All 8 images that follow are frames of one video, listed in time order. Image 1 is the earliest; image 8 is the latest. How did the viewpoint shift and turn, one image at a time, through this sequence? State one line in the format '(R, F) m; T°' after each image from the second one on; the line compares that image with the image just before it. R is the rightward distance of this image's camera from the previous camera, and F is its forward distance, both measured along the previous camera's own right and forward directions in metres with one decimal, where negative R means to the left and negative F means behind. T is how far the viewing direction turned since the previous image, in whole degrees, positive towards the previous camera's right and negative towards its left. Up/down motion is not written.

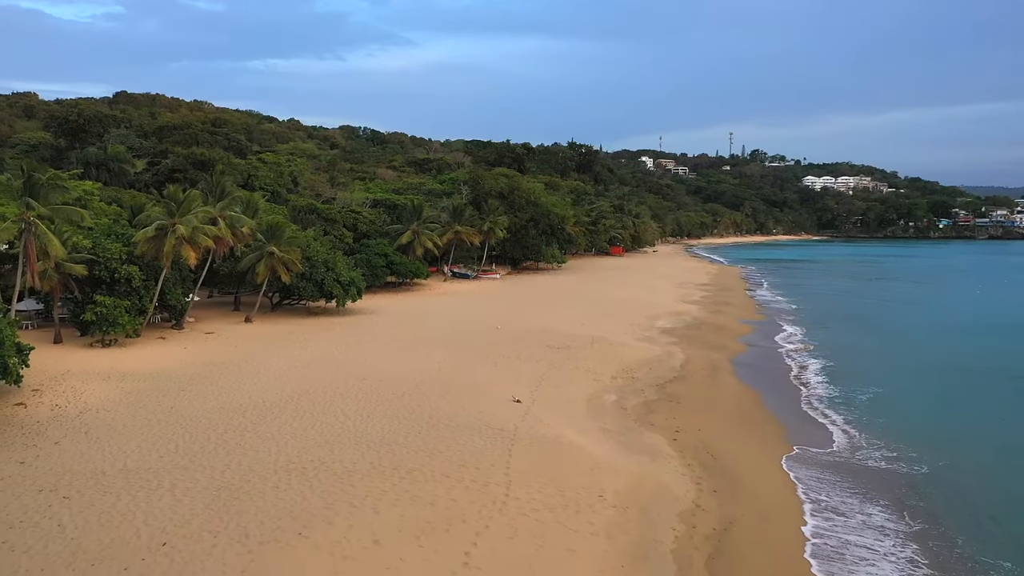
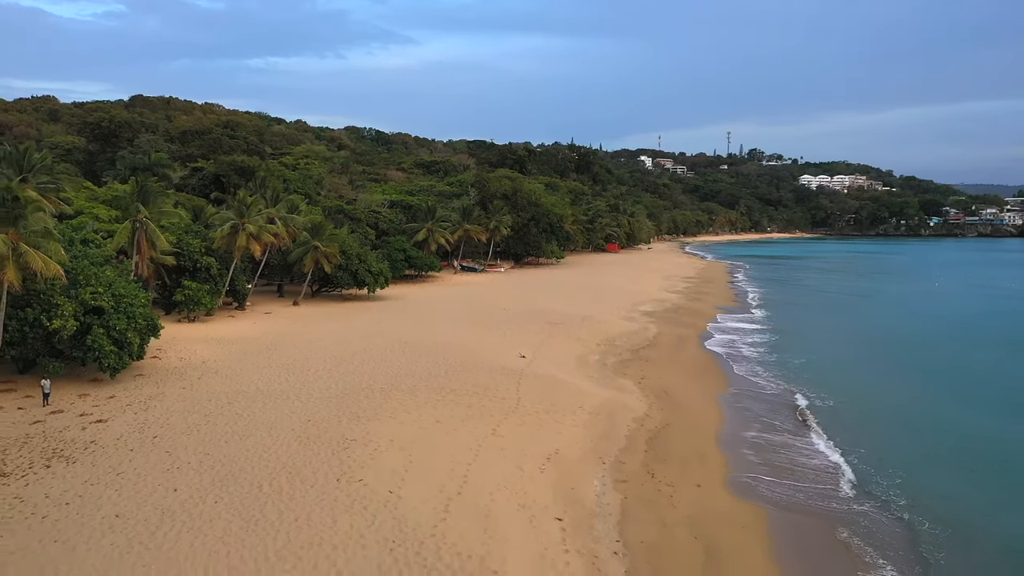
(-0.2, -5.1) m; 0°
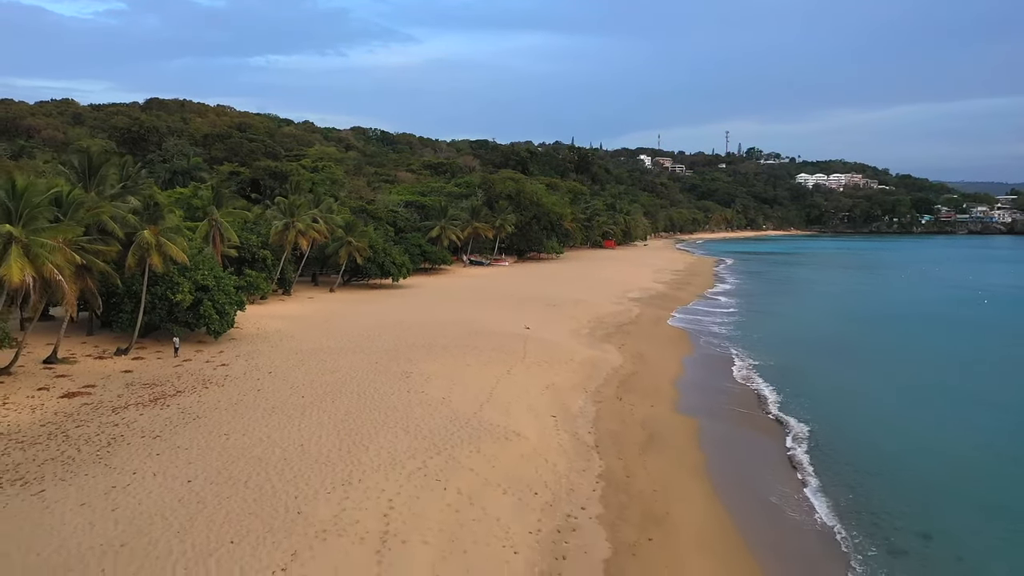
(-0.2, -5.2) m; 0°
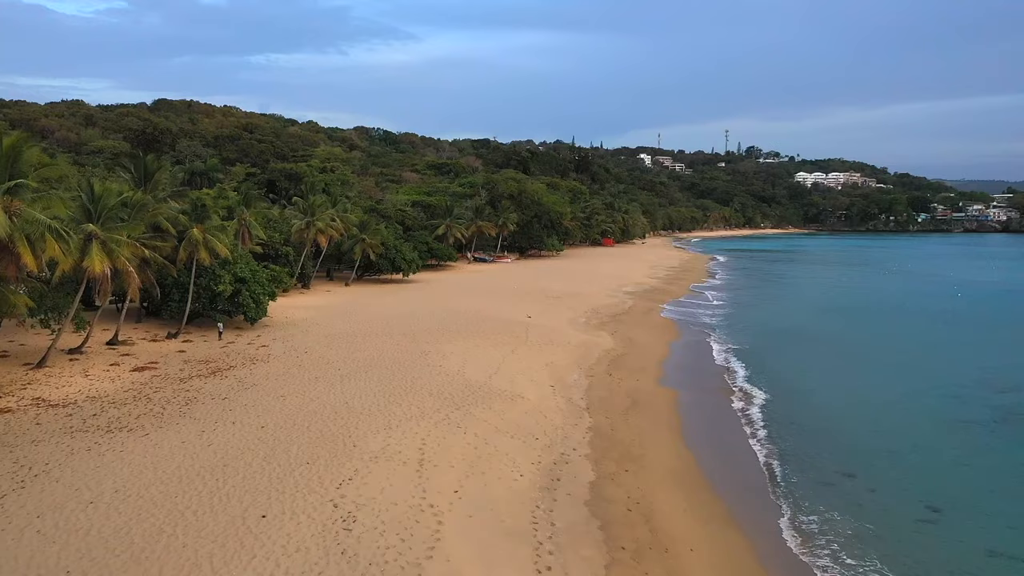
(-0.1, -2.7) m; 0°
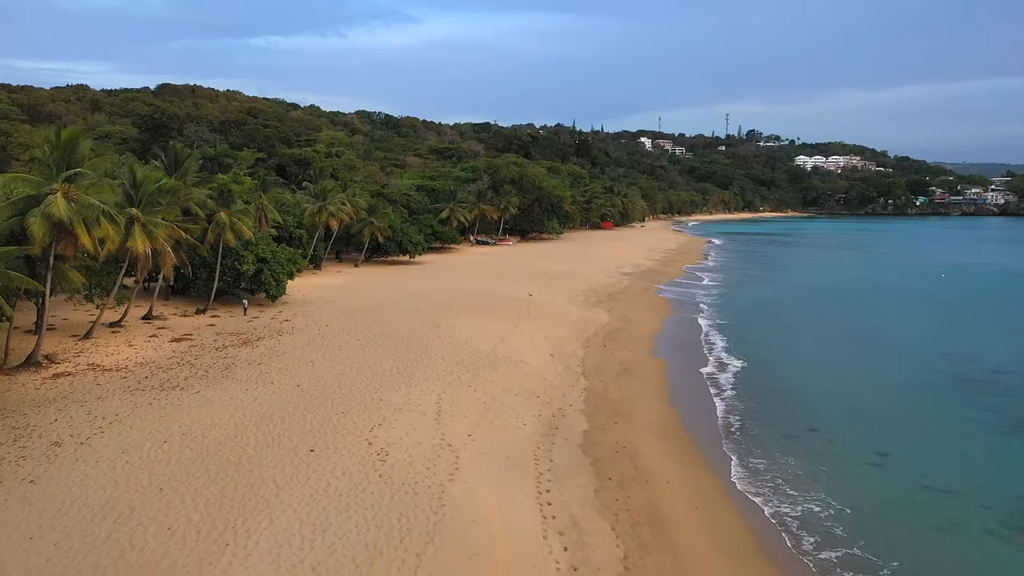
(-0.1, -1.8) m; 0°
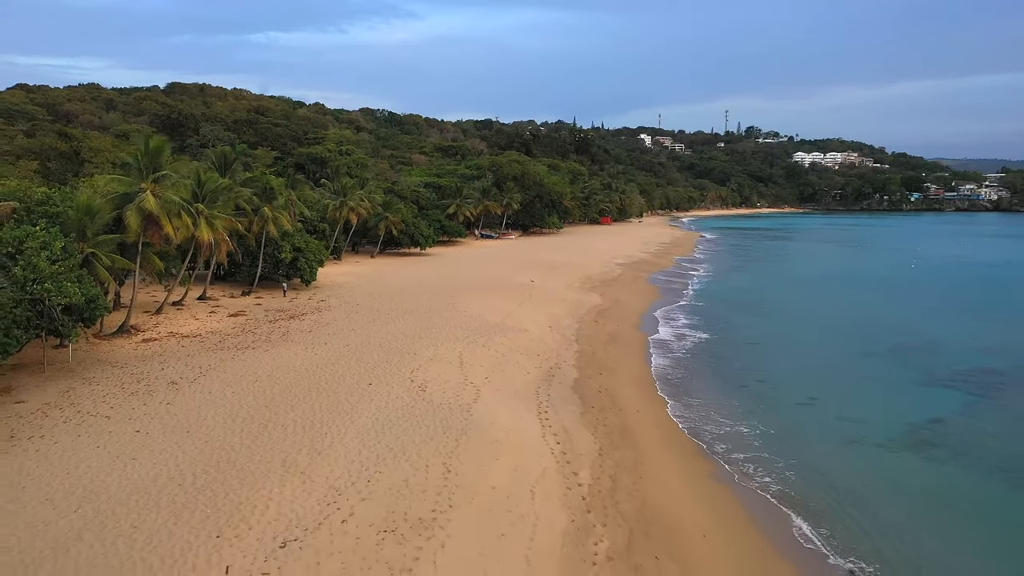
(-0.1, -3.7) m; 0°
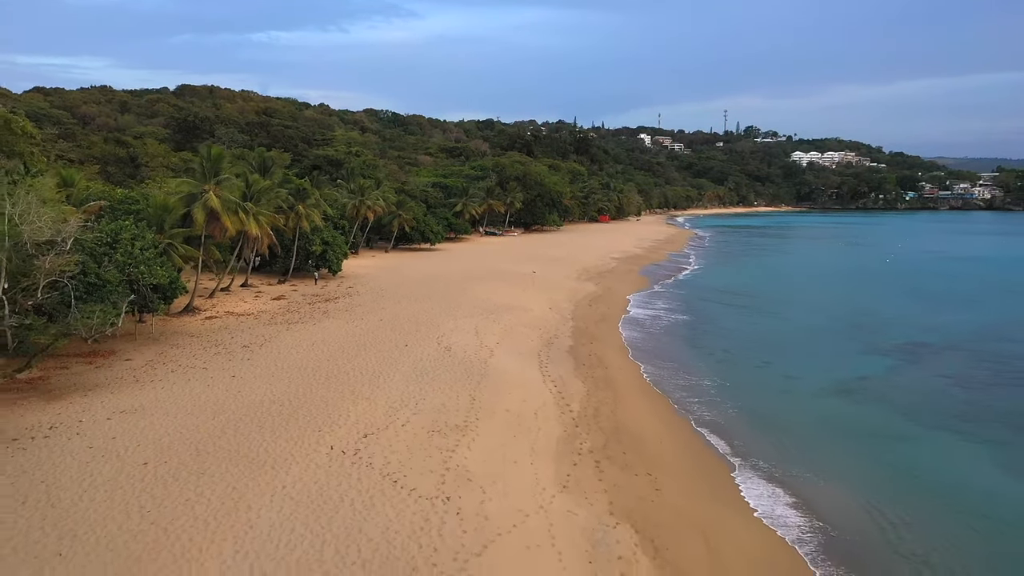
(-0.1, -3.8) m; 0°
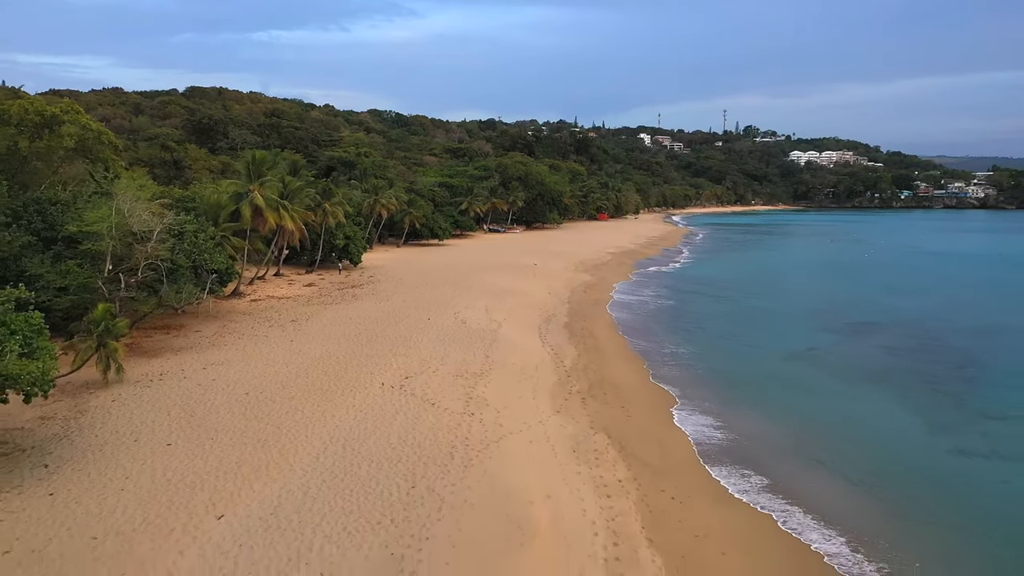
(-0.1, -3.7) m; 0°
